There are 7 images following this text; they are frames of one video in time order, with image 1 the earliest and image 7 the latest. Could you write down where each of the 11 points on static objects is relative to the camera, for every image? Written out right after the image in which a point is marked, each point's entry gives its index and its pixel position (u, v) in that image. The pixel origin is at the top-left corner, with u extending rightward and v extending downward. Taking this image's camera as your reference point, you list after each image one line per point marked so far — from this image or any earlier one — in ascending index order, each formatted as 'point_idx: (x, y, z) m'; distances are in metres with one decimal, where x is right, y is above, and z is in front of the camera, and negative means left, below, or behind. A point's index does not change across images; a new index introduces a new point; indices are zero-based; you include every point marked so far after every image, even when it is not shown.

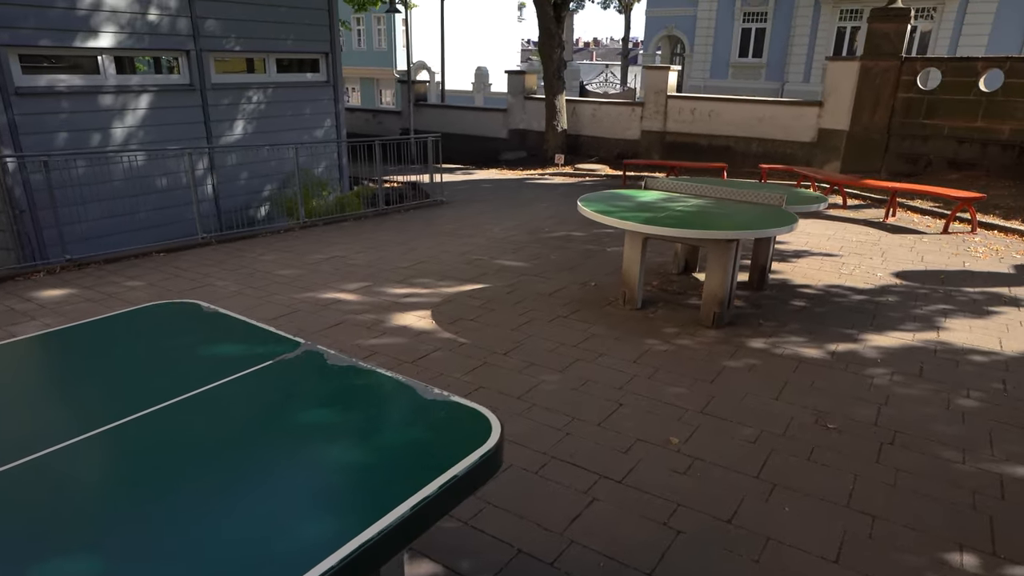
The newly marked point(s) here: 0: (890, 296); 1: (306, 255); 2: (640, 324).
0: (+3.6, -0.1, +5.9) m
1: (-2.4, +0.4, +7.2) m
2: (+1.0, -0.3, +5.0) m
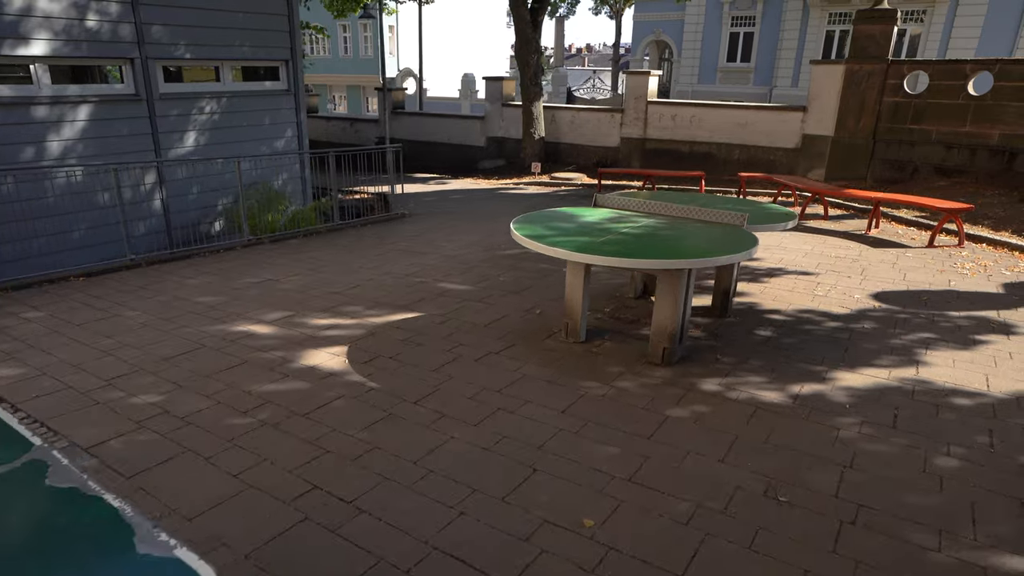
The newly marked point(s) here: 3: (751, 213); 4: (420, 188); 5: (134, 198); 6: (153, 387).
0: (+3.1, -0.3, +5.3) m
1: (-3.0, +0.1, +6.6) m
2: (+0.5, -0.5, +4.4) m
3: (+2.1, +0.6, +5.3) m
4: (-2.4, +2.6, +15.8) m
5: (-5.8, +1.5, +9.6) m
6: (-2.4, -0.7, +4.1) m
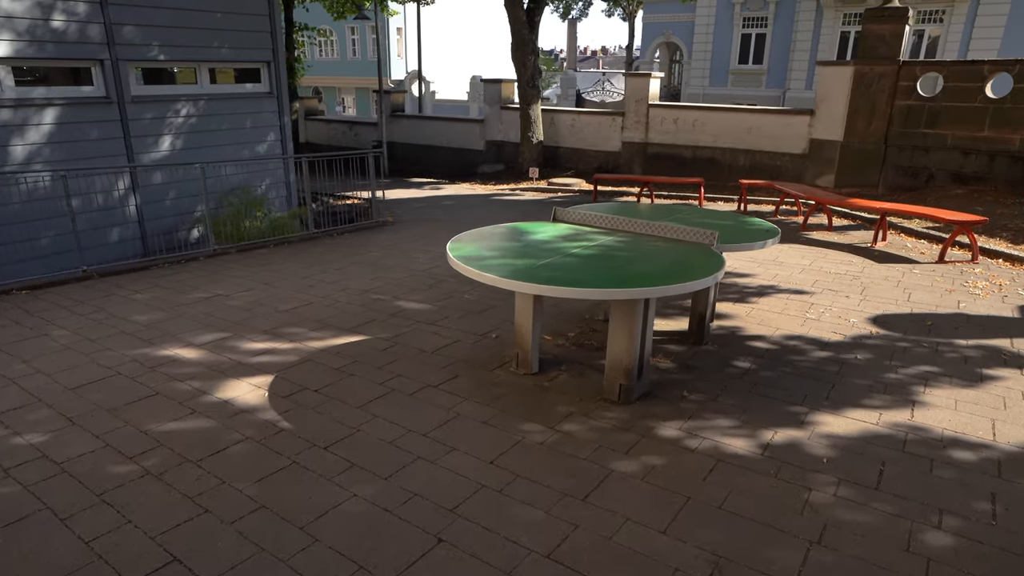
0: (+2.7, -0.5, +4.8) m
1: (-3.3, 0.0, +6.2) m
2: (+0.1, -0.7, +3.9) m
3: (+1.7, +0.5, +4.8) m
4: (-2.5, +2.4, +15.4) m
5: (-6.0, +1.3, +9.3) m
6: (-2.8, -0.8, +3.7) m
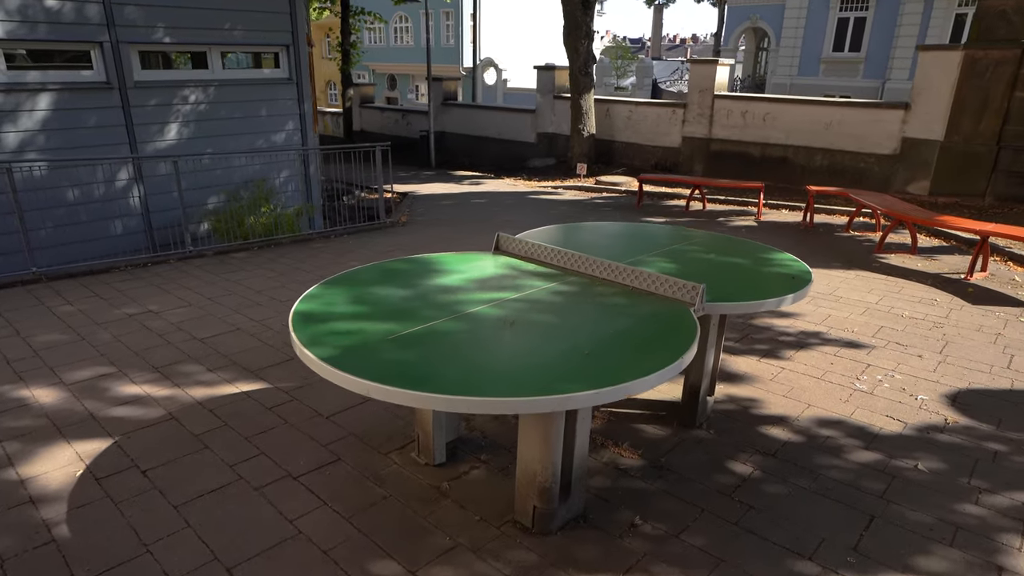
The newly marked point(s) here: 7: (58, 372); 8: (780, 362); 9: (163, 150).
0: (+2.2, -0.9, +3.3) m
1: (-3.5, -0.2, +5.5) m
2: (-0.5, -1.0, +2.8) m
3: (+1.3, +0.1, +3.5) m
4: (-1.5, +2.3, +14.4) m
5: (-5.8, +1.4, +8.8) m
6: (-3.4, -1.0, +2.9) m
7: (-3.1, -0.6, +4.1) m
8: (+2.0, -0.5, +4.5) m
9: (-5.3, +2.1, +9.4) m
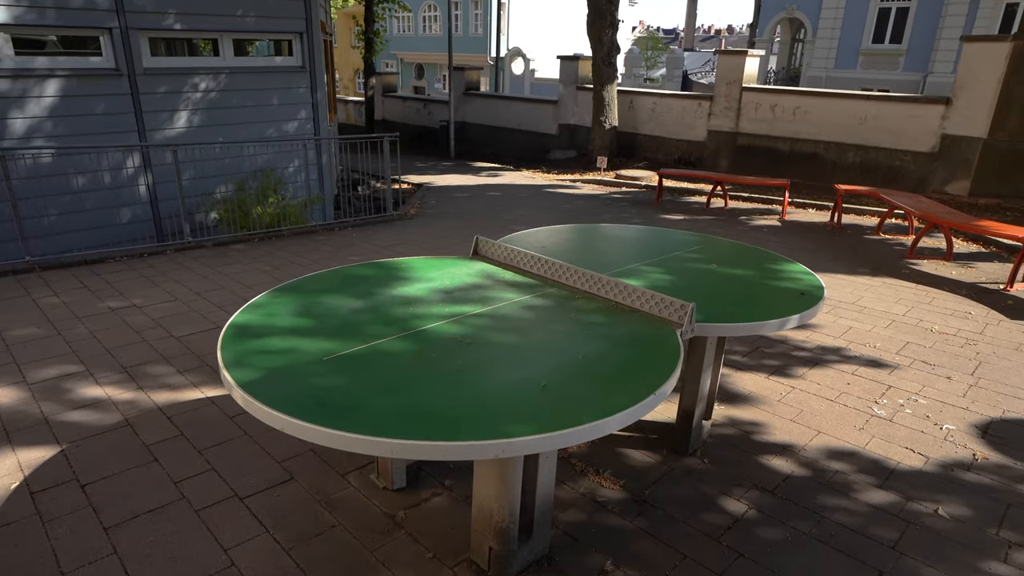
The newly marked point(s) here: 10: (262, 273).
0: (+2.0, -1.0, +2.9) m
1: (-3.6, -0.1, +5.3) m
2: (-0.7, -1.1, +2.5) m
3: (+1.2, 0.0, +3.1) m
4: (-1.0, +2.5, +14.2) m
5: (-5.7, +1.5, +8.7) m
6: (-3.5, -1.0, +2.7) m
7: (-3.2, -0.5, +4.0) m
8: (+1.9, -0.6, +4.1) m
9: (-5.1, +2.3, +9.3) m
10: (-2.5, +0.2, +6.2) m
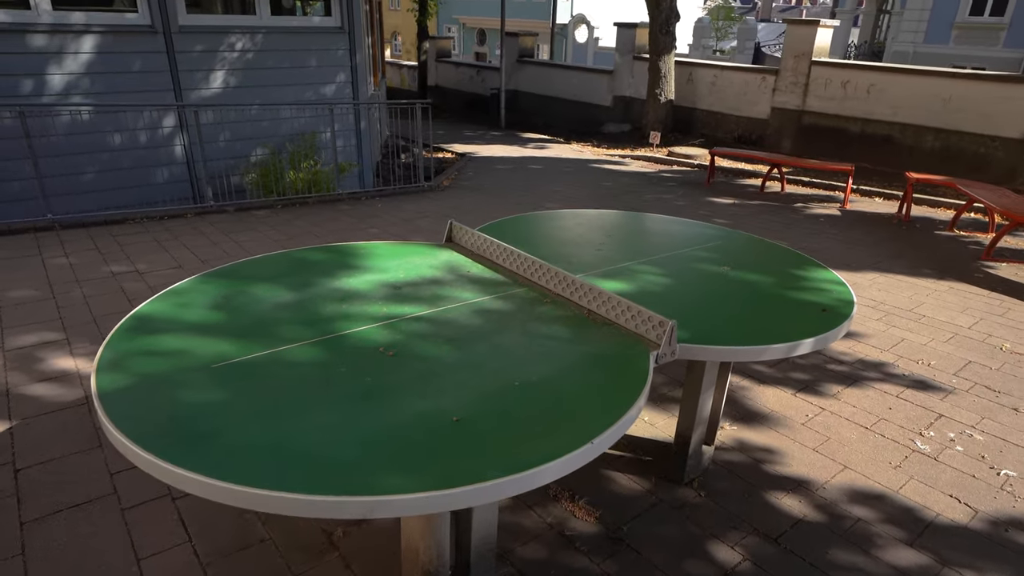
0: (+1.9, -1.1, +2.4) m
1: (-3.5, +0.2, +5.2) m
2: (-0.9, -1.0, +2.3) m
3: (+1.1, 0.0, +2.6) m
4: (0.0, +3.0, +13.7) m
5: (-5.2, +2.1, +8.8) m
6: (-3.7, -0.8, +2.7) m
7: (-3.2, -0.3, +3.9) m
8: (+1.8, -0.6, +3.6) m
9: (-4.5, +2.8, +9.2) m
10: (-2.3, +0.5, +6.0) m
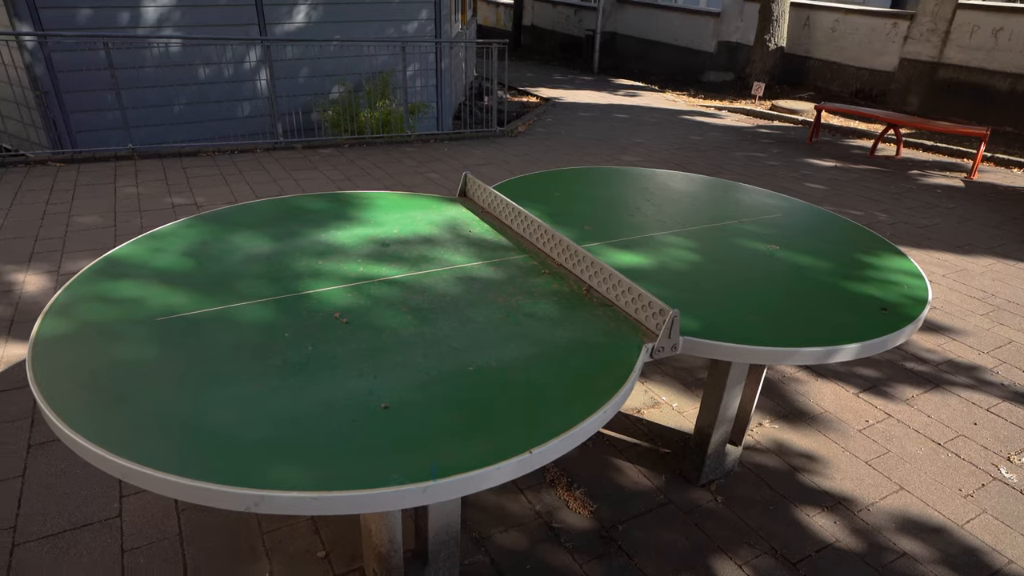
0: (+1.8, -1.1, +2.0) m
1: (-3.0, +0.8, +5.4) m
2: (-1.0, -0.8, +2.2) m
3: (+1.1, 0.0, +2.2) m
4: (+1.8, +4.0, +13.0) m
5: (-4.0, +3.1, +8.9) m
6: (-3.7, -0.3, +3.0) m
7: (-3.0, +0.2, +4.1) m
8: (+1.9, -0.6, +3.1) m
9: (-3.3, +3.8, +9.2) m
10: (-1.8, +1.0, +6.0) m
